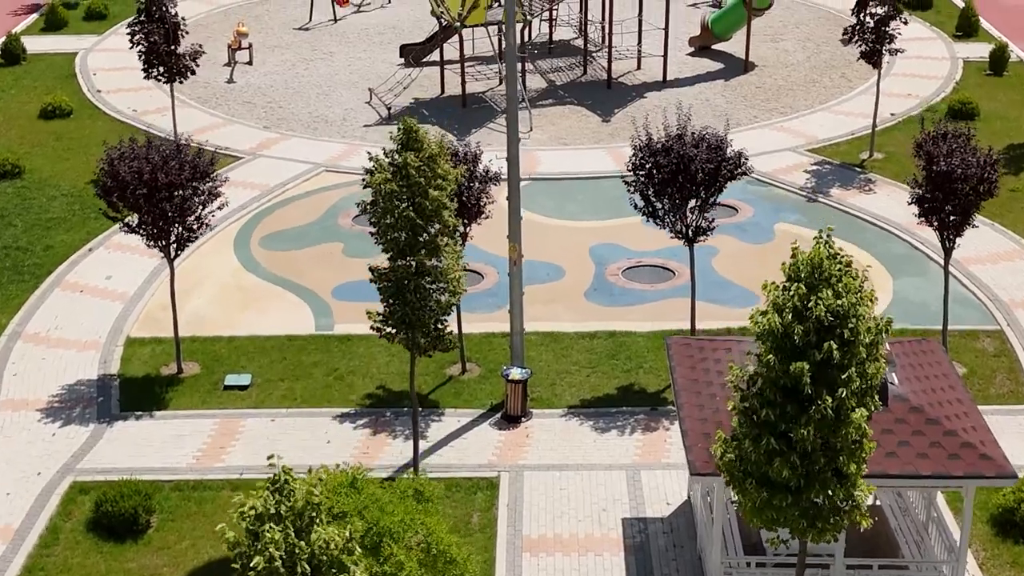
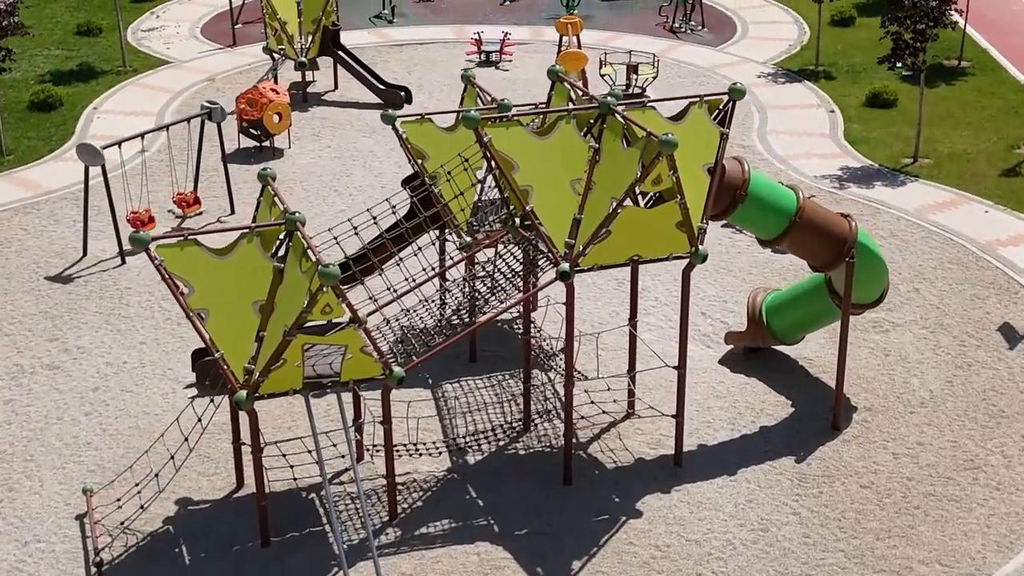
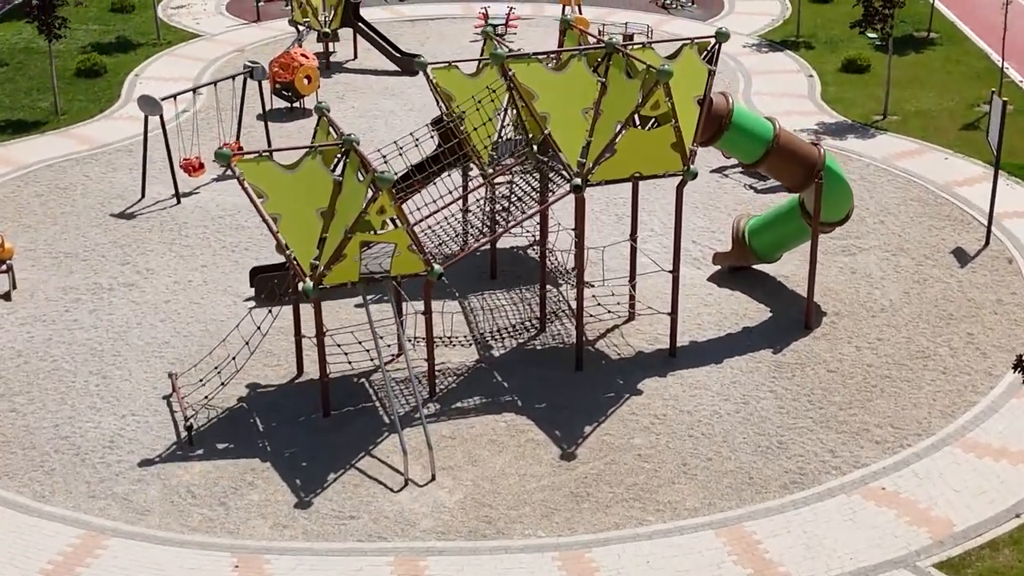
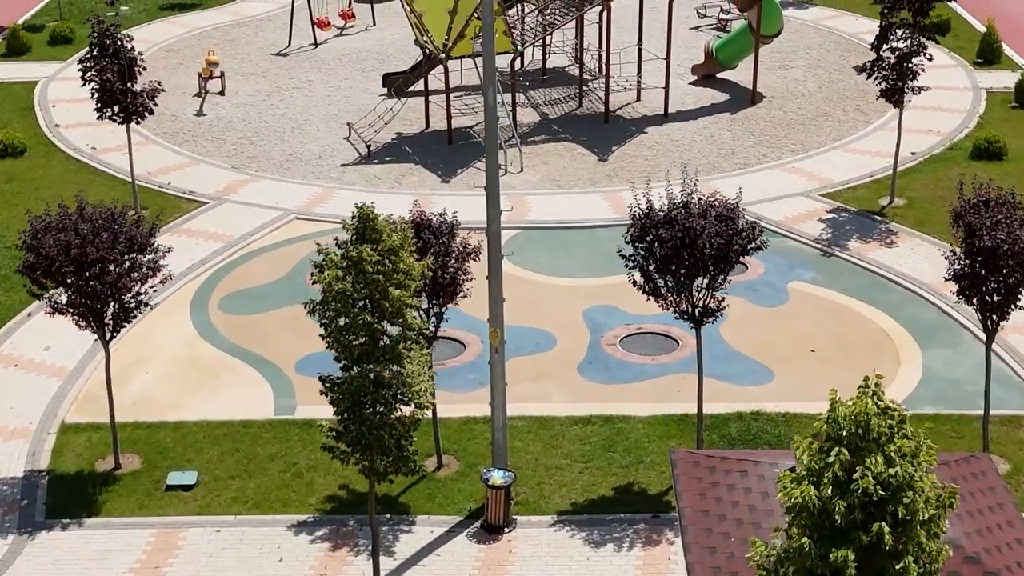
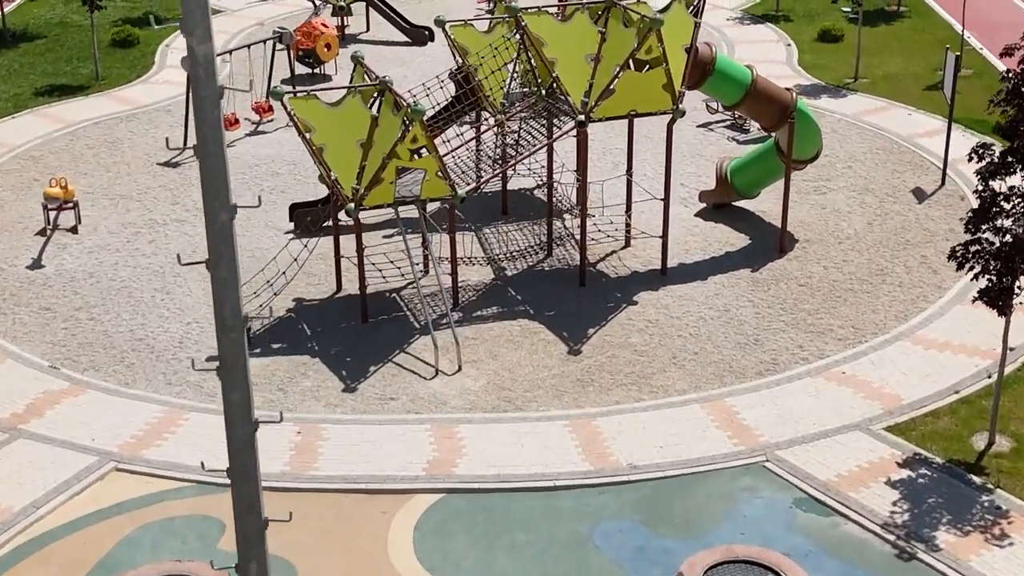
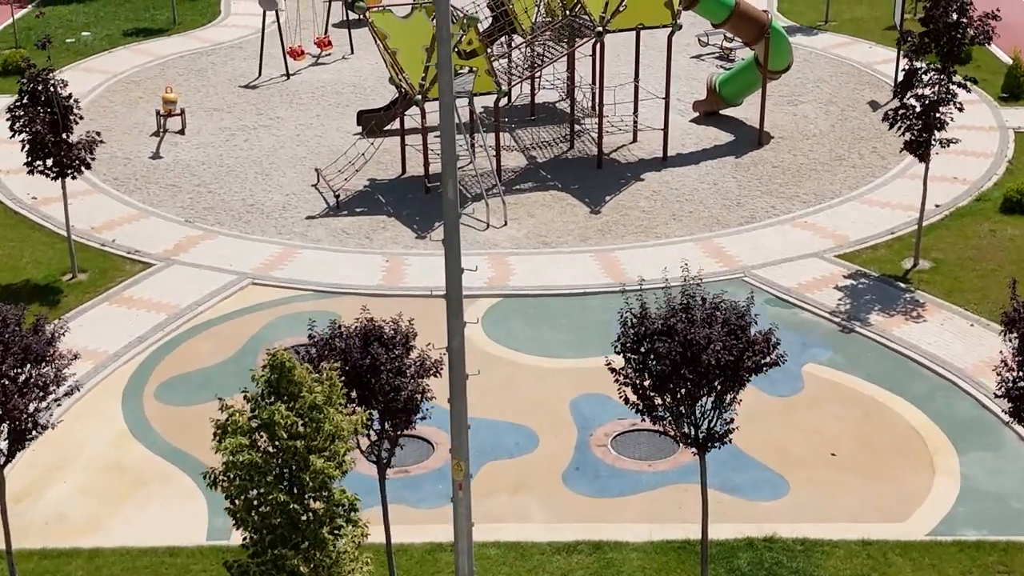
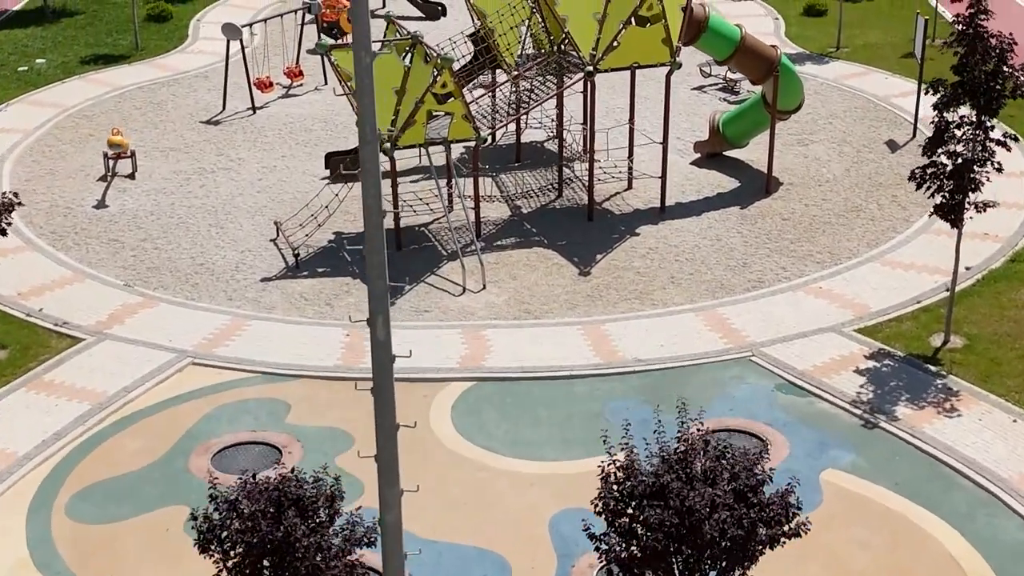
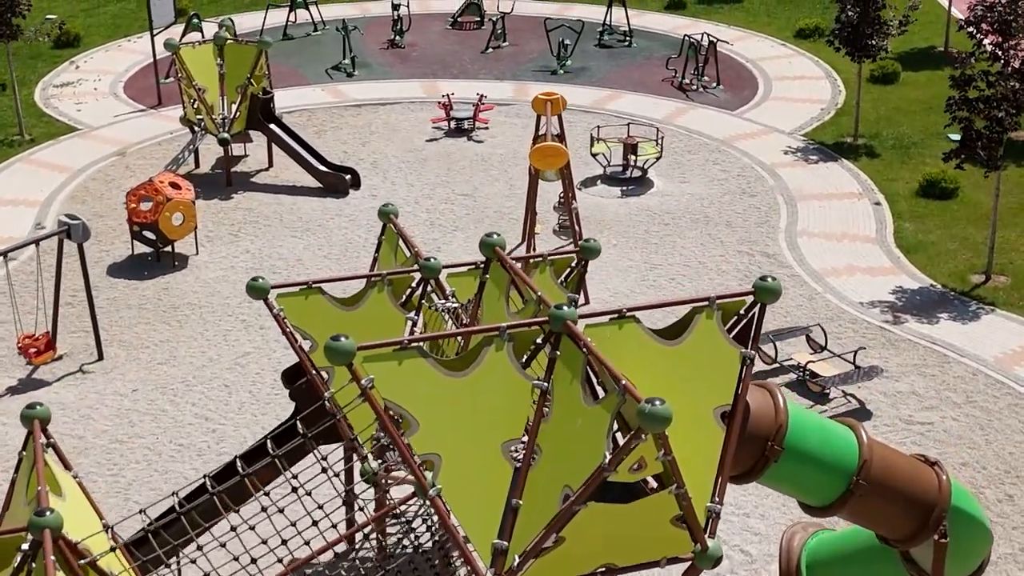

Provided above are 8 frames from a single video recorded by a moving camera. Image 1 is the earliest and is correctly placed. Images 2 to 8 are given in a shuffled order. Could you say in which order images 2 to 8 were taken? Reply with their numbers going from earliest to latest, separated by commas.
4, 6, 7, 5, 3, 2, 8
